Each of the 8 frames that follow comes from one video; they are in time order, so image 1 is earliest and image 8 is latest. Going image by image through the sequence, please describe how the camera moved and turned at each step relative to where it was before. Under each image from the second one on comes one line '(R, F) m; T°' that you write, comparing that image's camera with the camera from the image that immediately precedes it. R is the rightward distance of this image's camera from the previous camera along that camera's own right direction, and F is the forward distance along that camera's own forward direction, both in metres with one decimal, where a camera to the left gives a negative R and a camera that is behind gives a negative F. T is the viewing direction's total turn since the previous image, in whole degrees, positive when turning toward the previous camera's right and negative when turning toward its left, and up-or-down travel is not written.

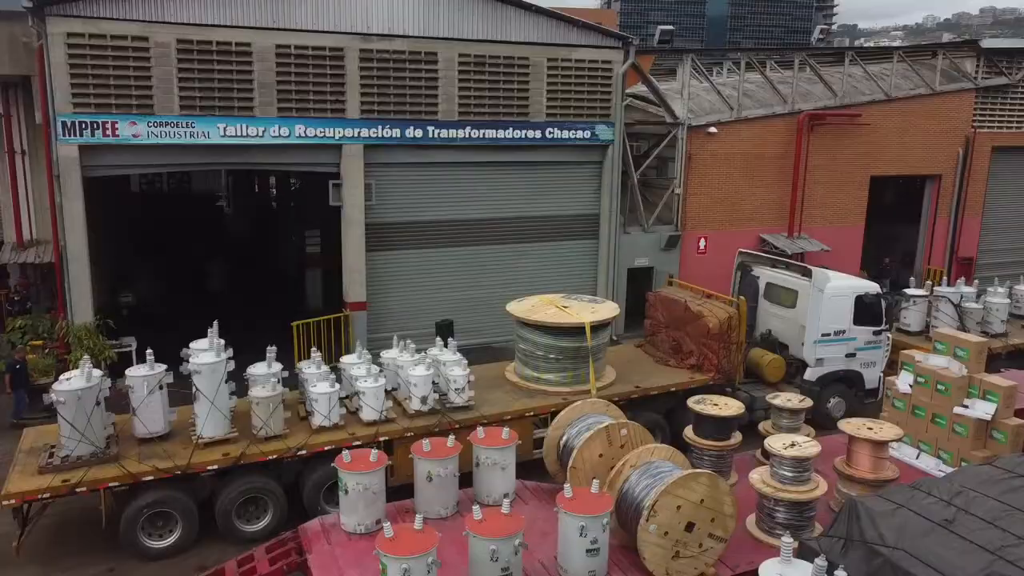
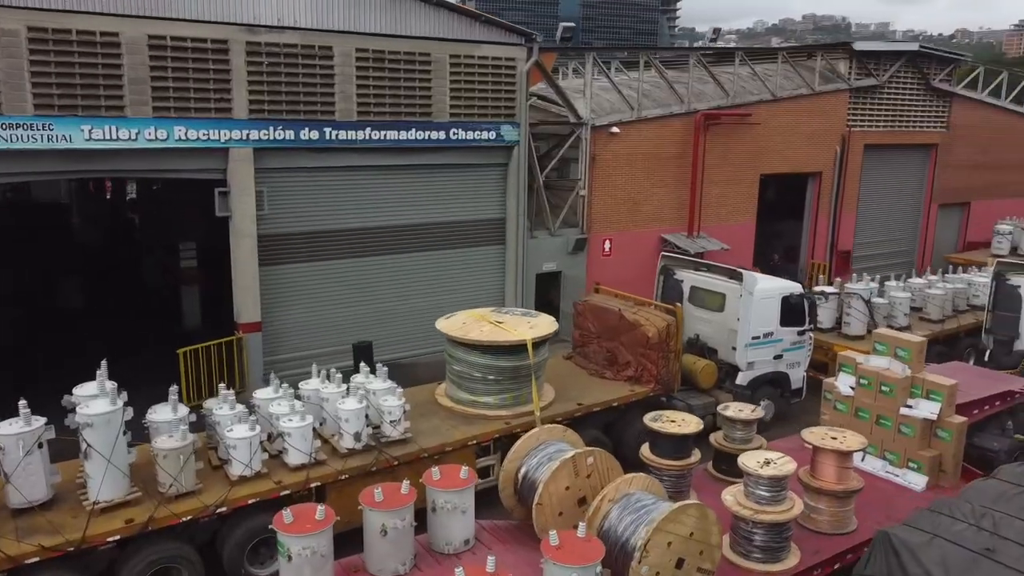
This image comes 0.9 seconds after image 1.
(-0.8, +0.9) m; +10°
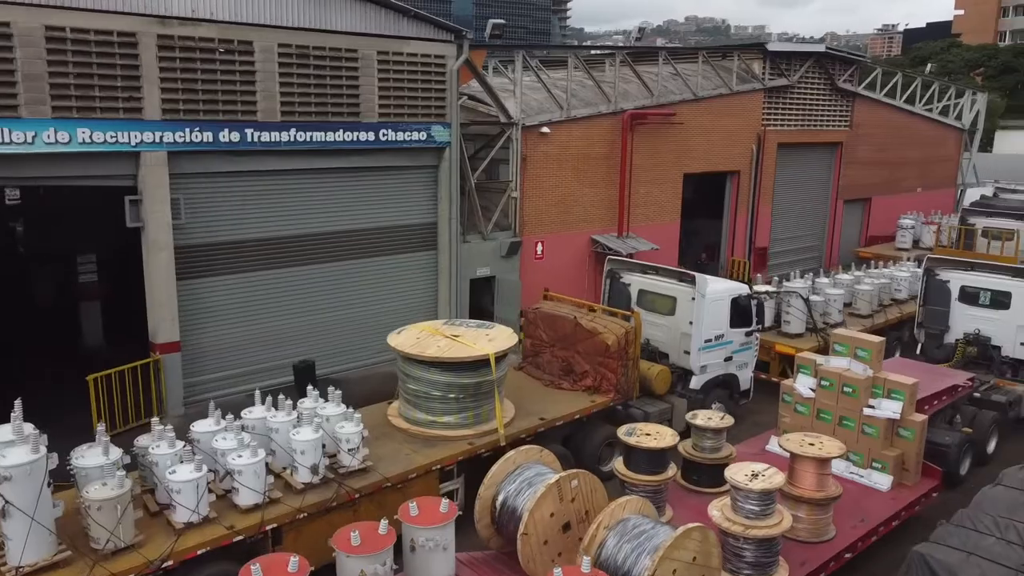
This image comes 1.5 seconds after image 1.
(-0.7, +0.6) m; +7°
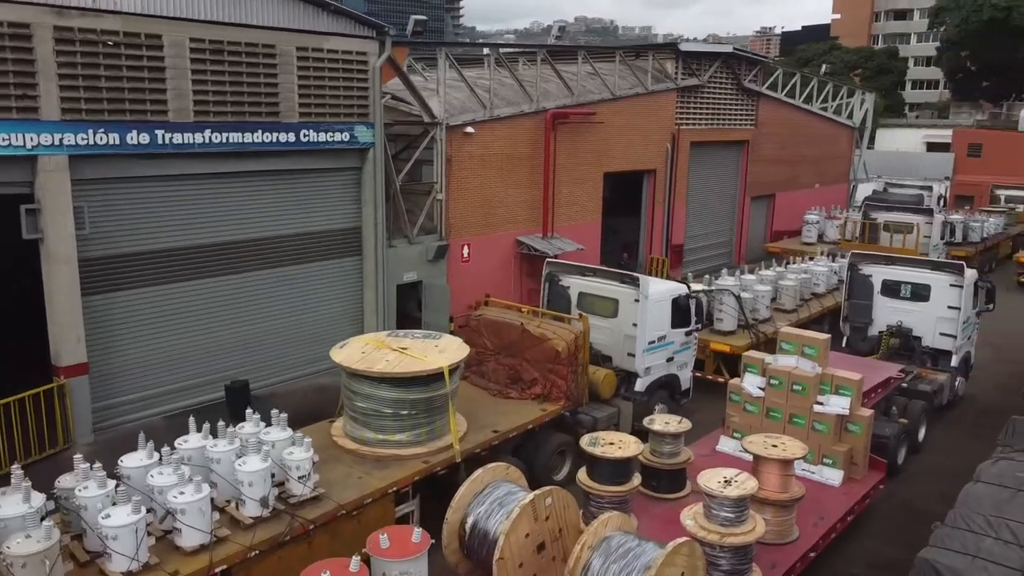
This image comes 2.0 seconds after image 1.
(-0.6, +0.4) m; +7°
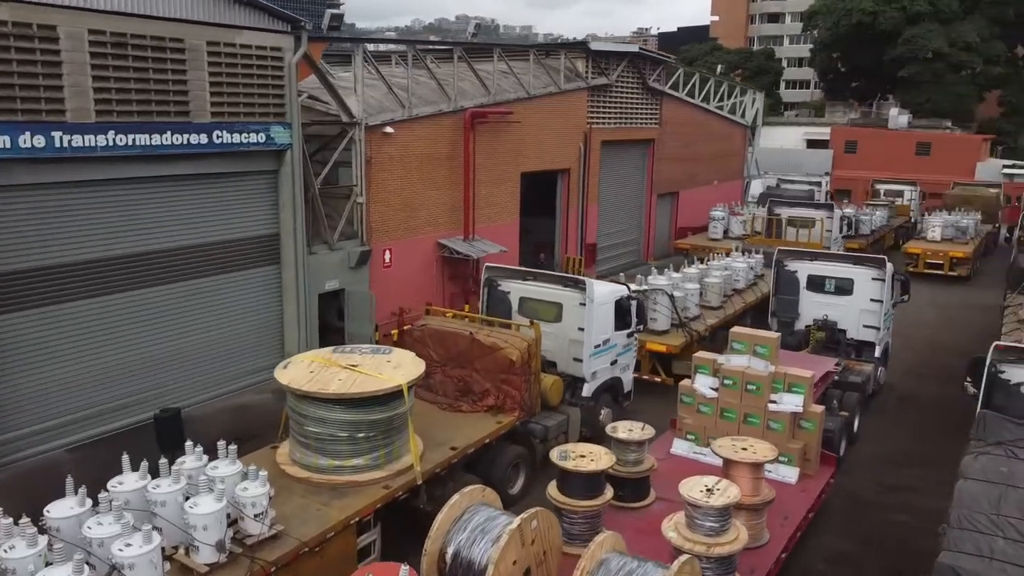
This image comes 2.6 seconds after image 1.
(-0.7, +0.5) m; +8°
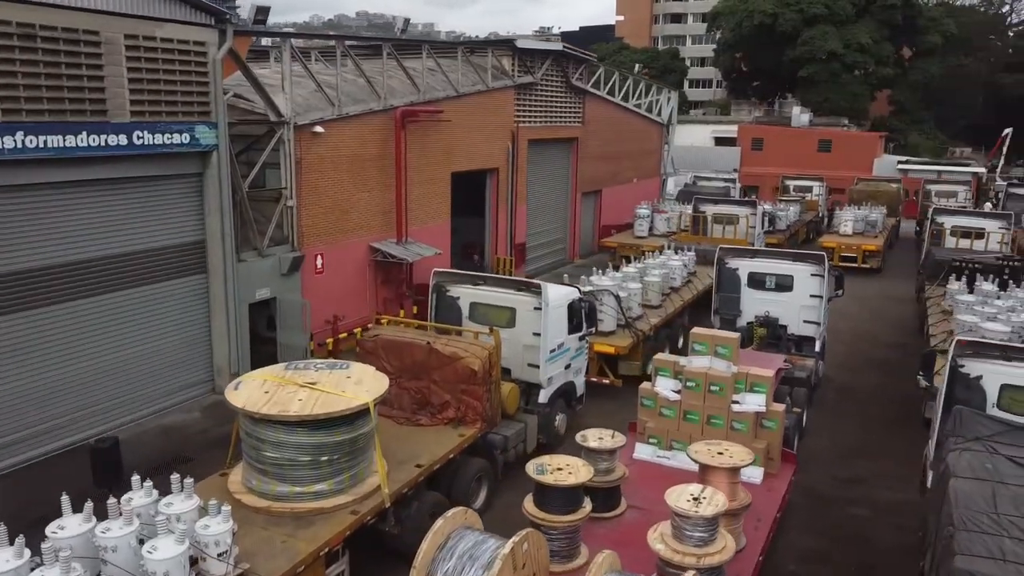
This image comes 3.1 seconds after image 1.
(-0.6, +0.4) m; +6°
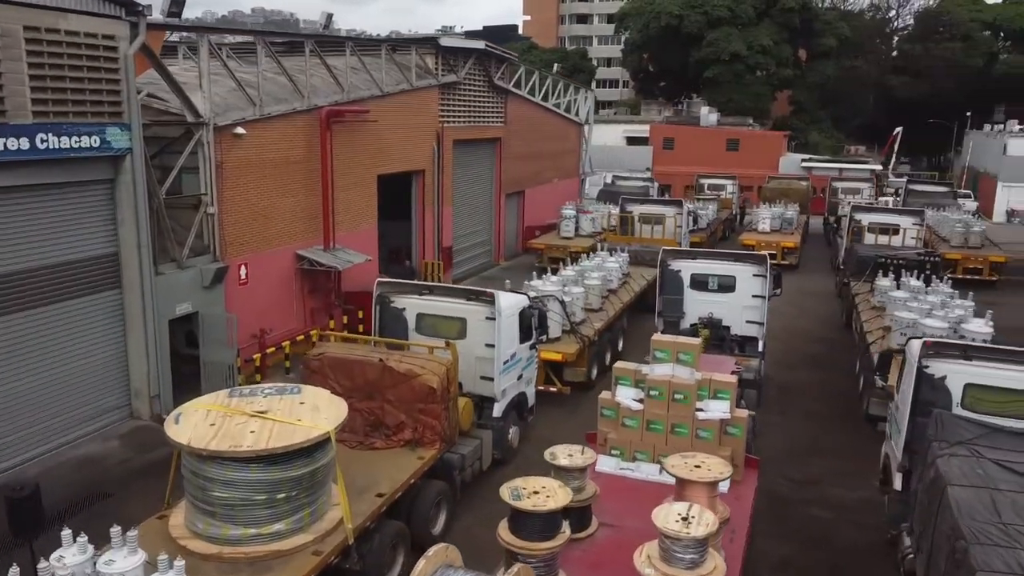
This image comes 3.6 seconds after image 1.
(-0.5, +0.5) m; +6°
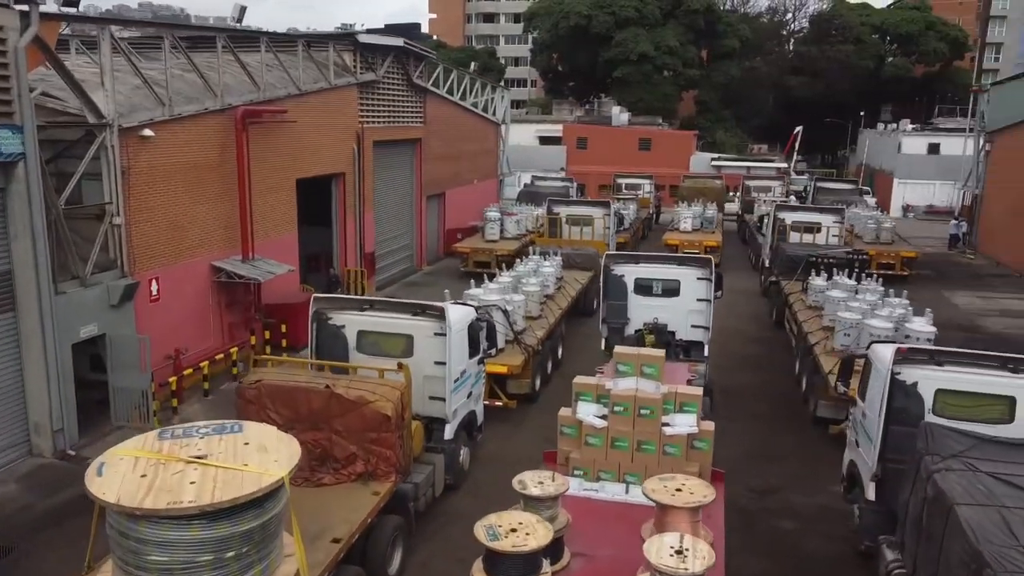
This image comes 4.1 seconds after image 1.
(-0.5, +0.7) m; +6°
